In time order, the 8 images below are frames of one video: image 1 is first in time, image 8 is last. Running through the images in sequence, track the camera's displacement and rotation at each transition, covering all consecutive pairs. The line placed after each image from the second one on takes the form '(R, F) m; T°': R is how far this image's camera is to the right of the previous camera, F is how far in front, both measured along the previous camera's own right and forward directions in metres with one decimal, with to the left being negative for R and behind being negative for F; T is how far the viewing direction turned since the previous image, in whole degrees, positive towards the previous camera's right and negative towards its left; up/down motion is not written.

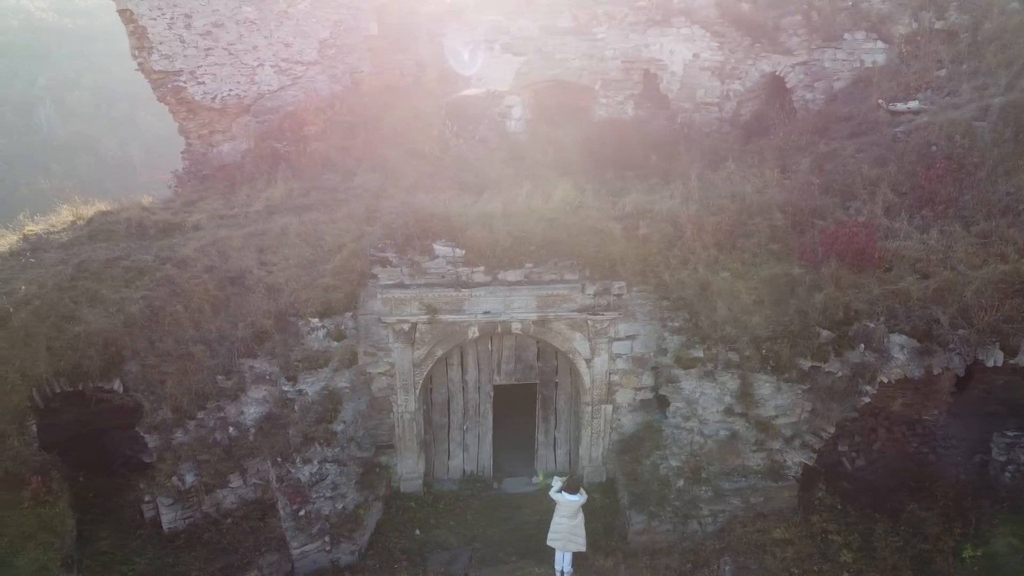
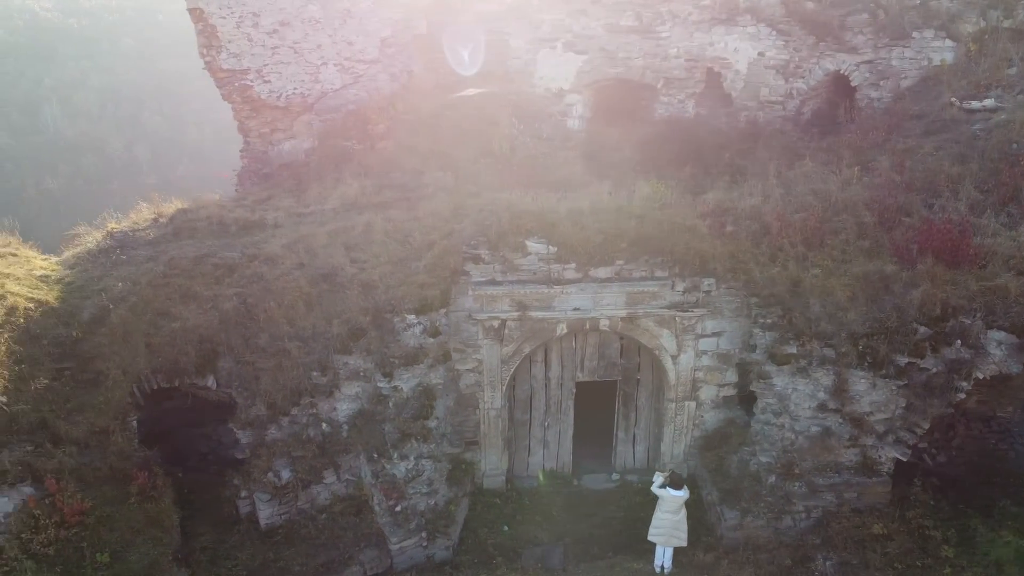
(-0.8, 0.0) m; 0°
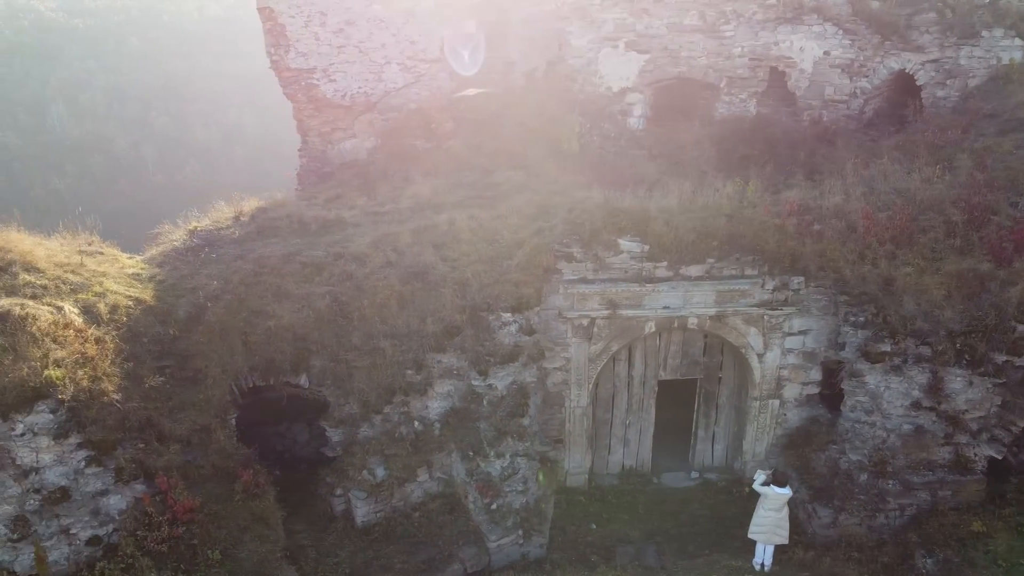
(-0.8, 0.0) m; 0°
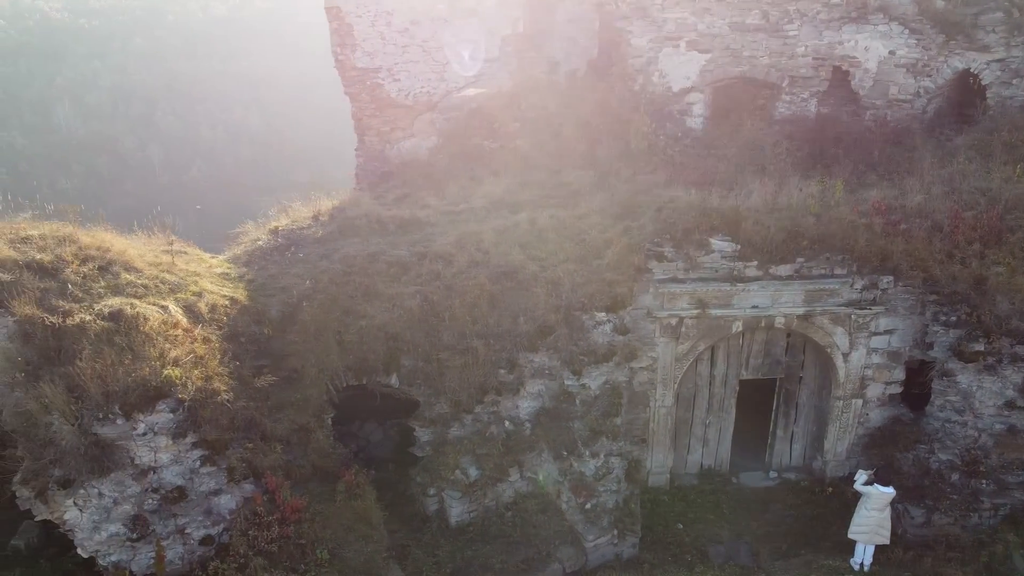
(-0.8, 0.0) m; 0°
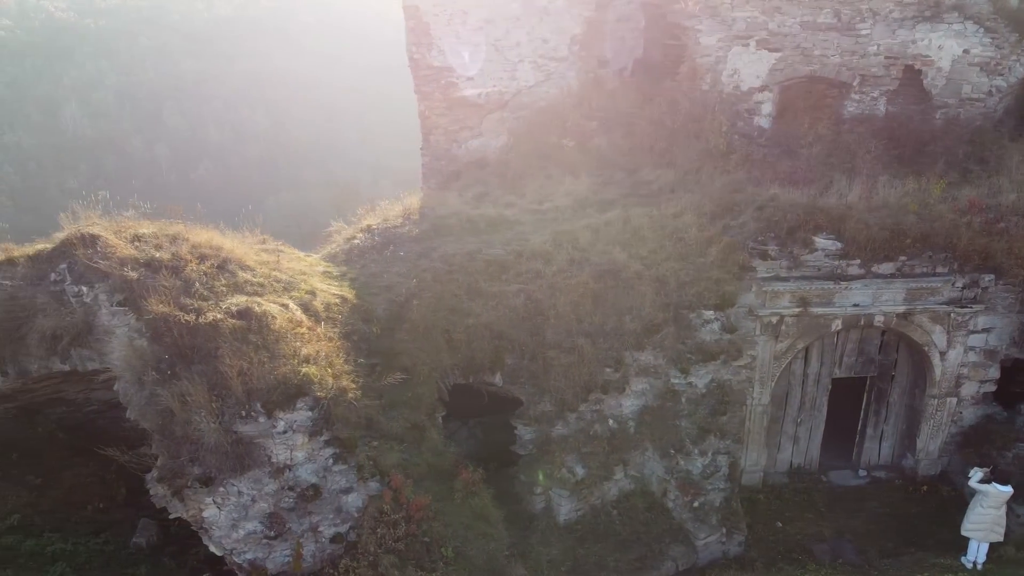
(-0.9, 0.0) m; 0°
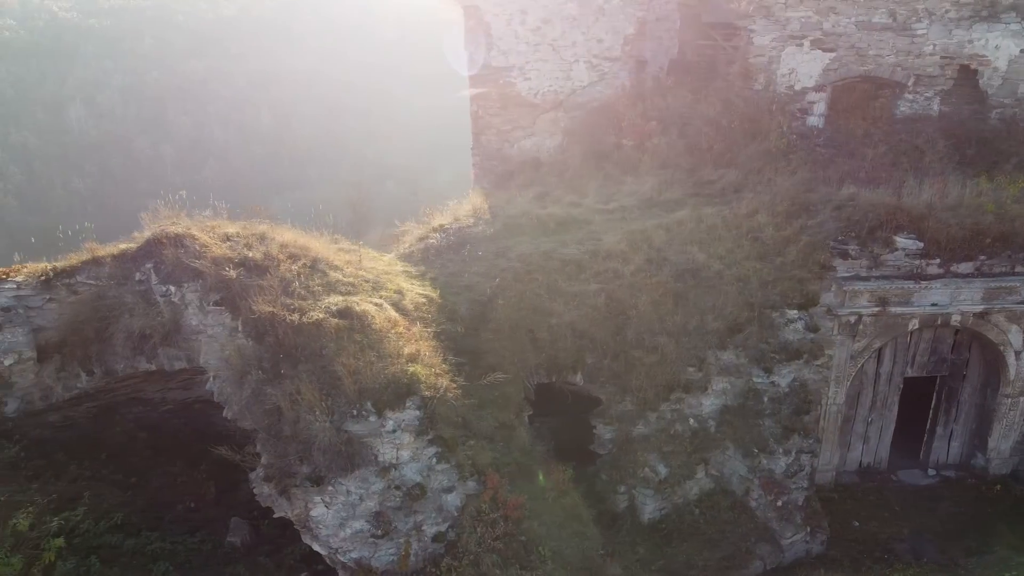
(-0.7, 0.0) m; 0°
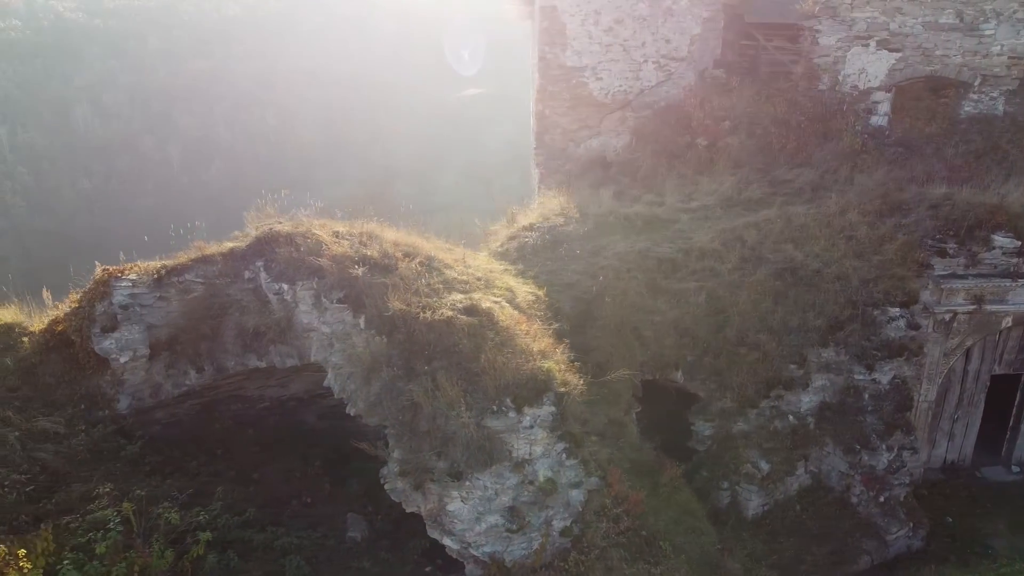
(-0.9, -0.1) m; 0°
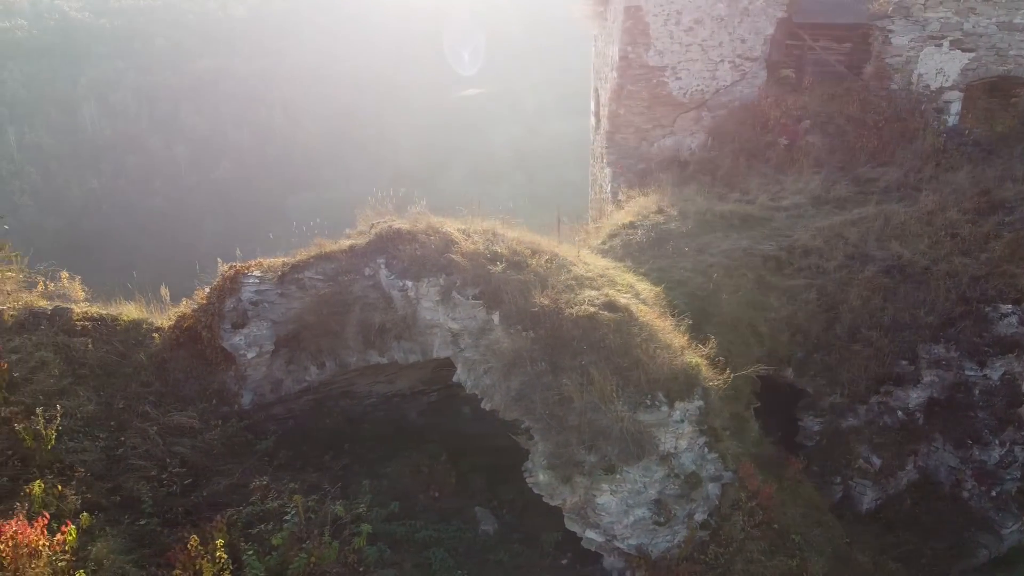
(-1.0, -0.1) m; 0°
